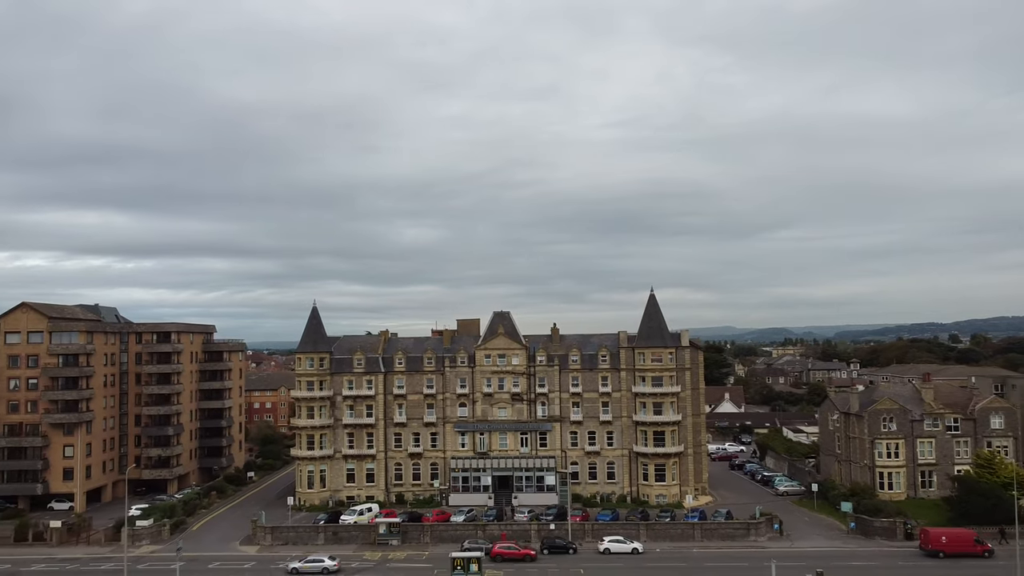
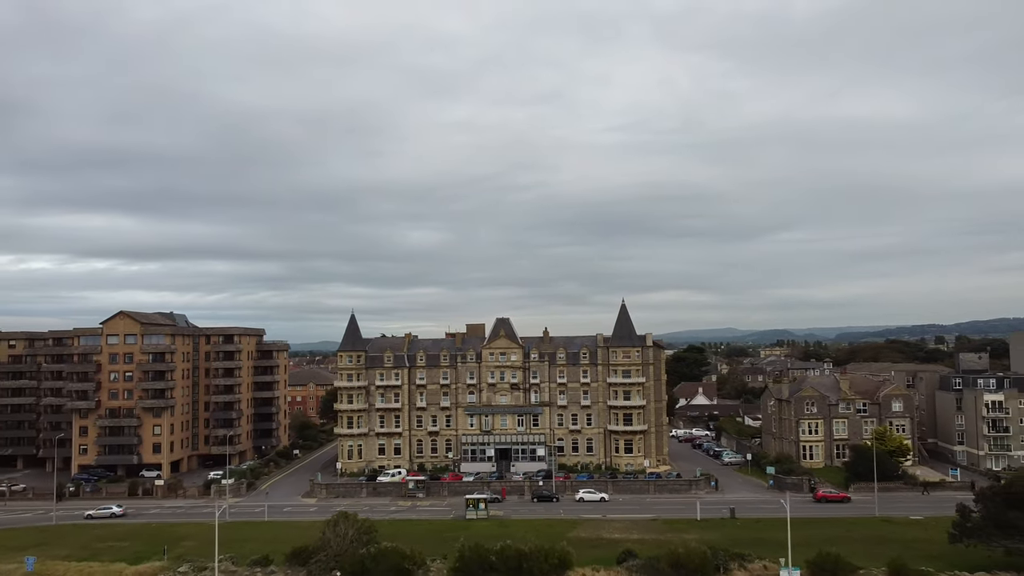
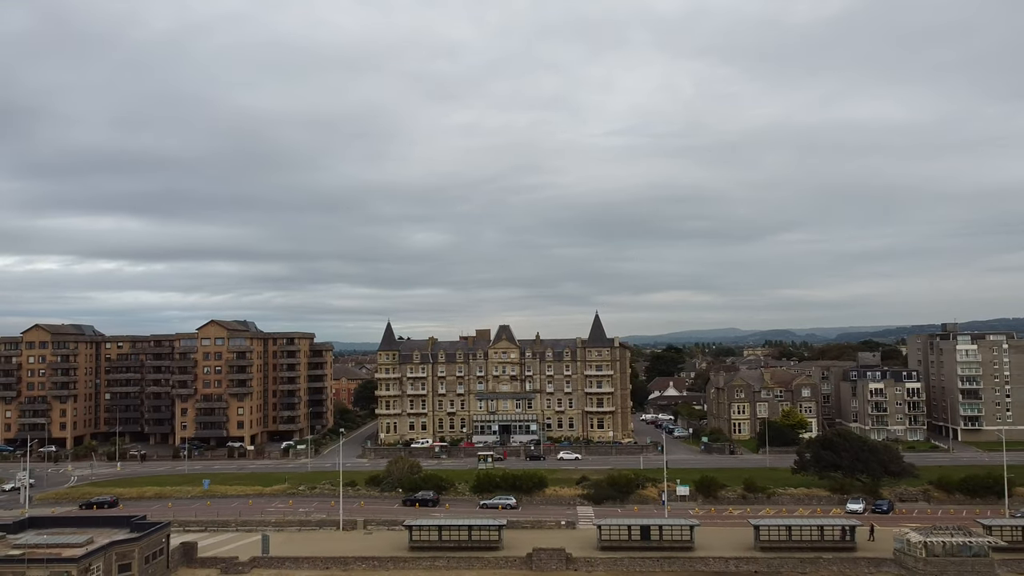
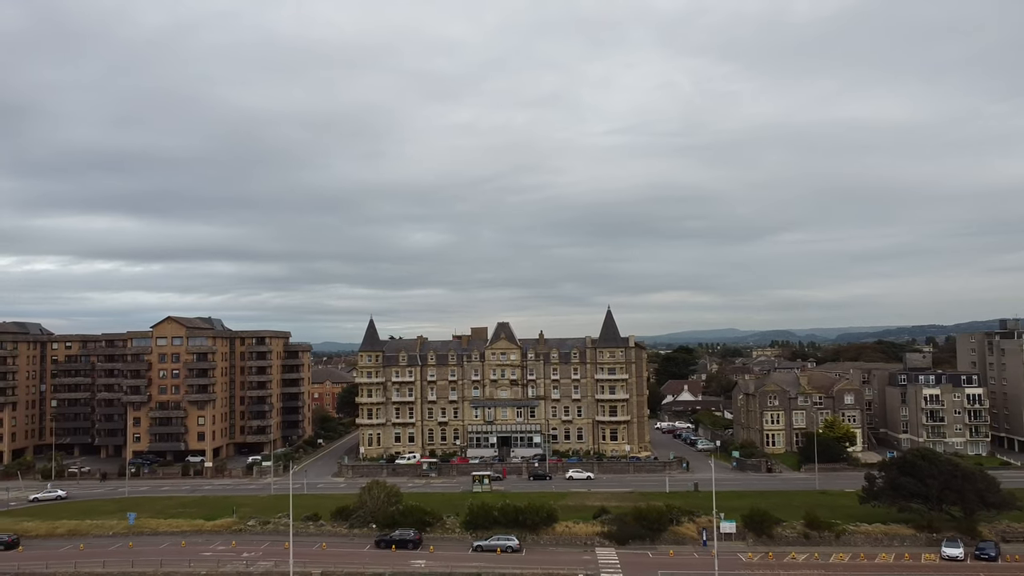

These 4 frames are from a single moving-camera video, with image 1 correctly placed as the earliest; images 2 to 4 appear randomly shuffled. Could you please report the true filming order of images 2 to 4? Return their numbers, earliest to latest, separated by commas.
2, 4, 3
